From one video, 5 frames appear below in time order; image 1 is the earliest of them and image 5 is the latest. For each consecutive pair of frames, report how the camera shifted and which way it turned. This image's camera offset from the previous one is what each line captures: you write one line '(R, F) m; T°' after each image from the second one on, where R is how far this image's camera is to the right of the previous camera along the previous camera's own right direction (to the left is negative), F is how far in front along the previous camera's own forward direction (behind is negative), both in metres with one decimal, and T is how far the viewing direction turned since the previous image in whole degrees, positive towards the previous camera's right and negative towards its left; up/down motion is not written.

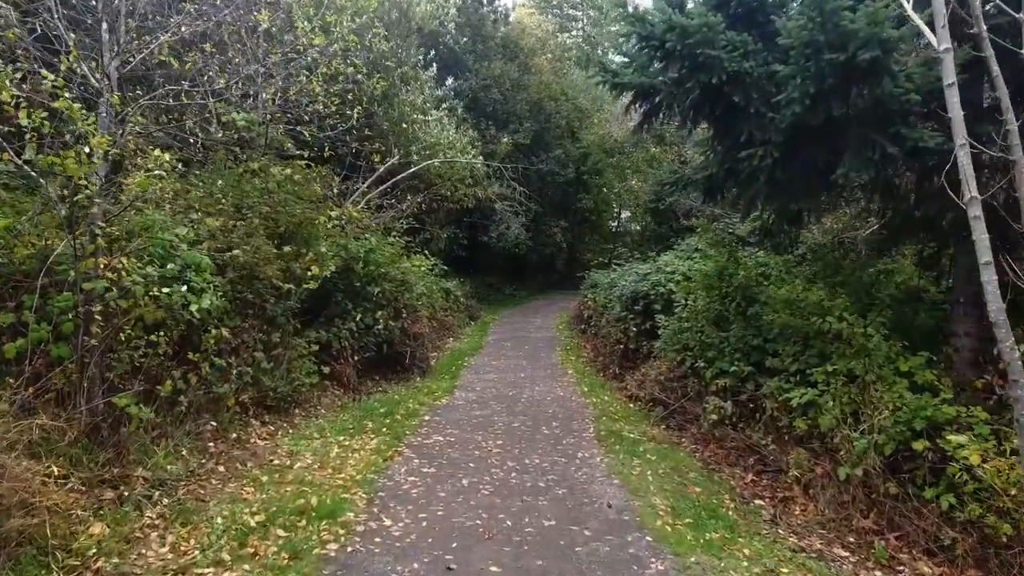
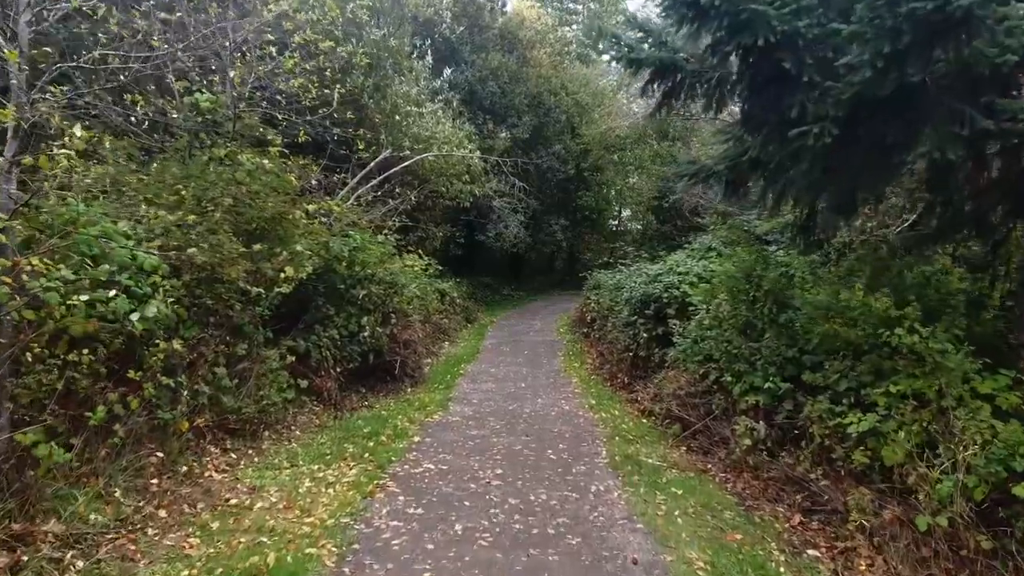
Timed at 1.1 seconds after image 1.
(0.0, +1.0) m; 0°
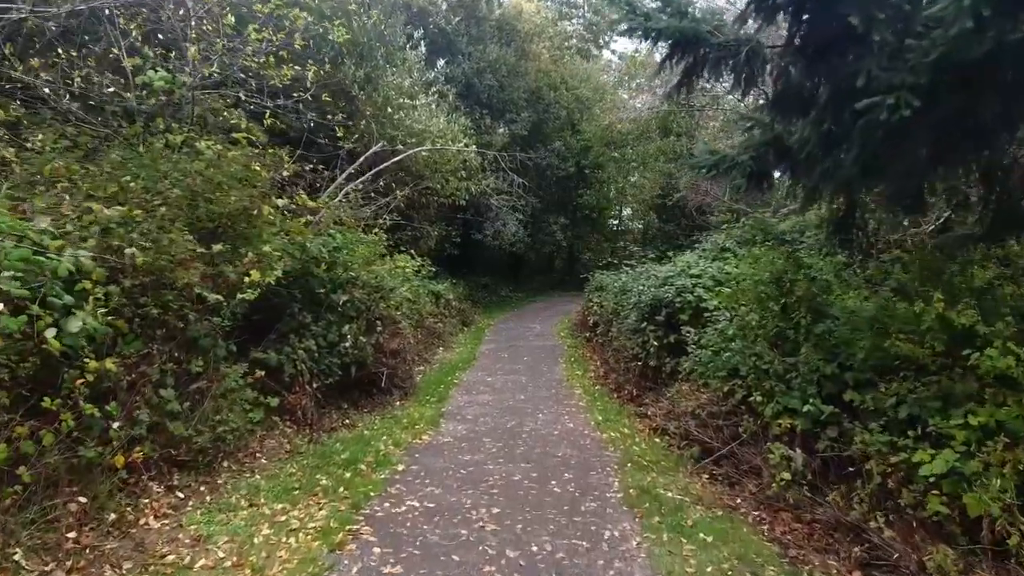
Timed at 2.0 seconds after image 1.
(0.0, +1.0) m; 0°
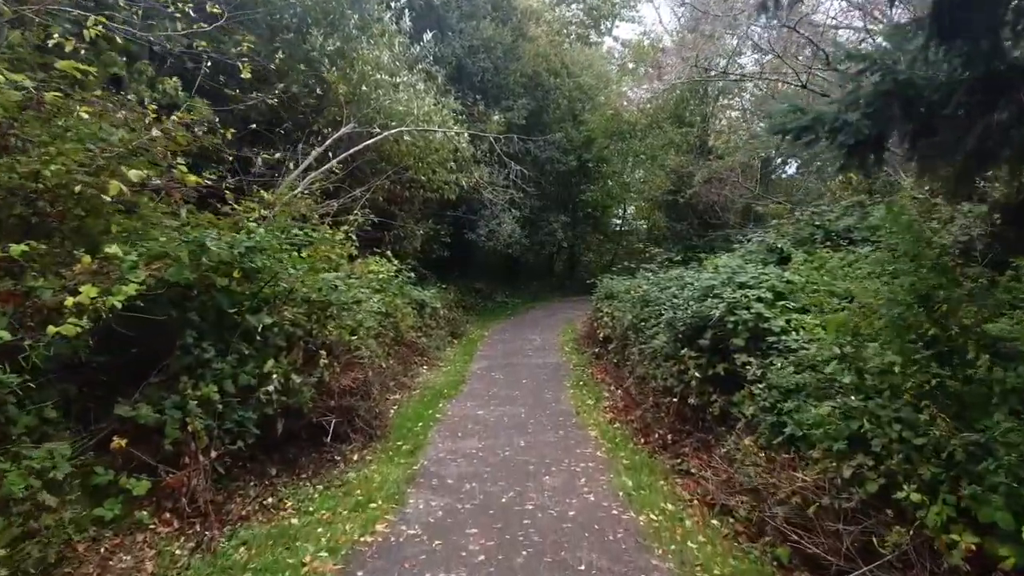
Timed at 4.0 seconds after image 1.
(0.0, +2.6) m; 0°
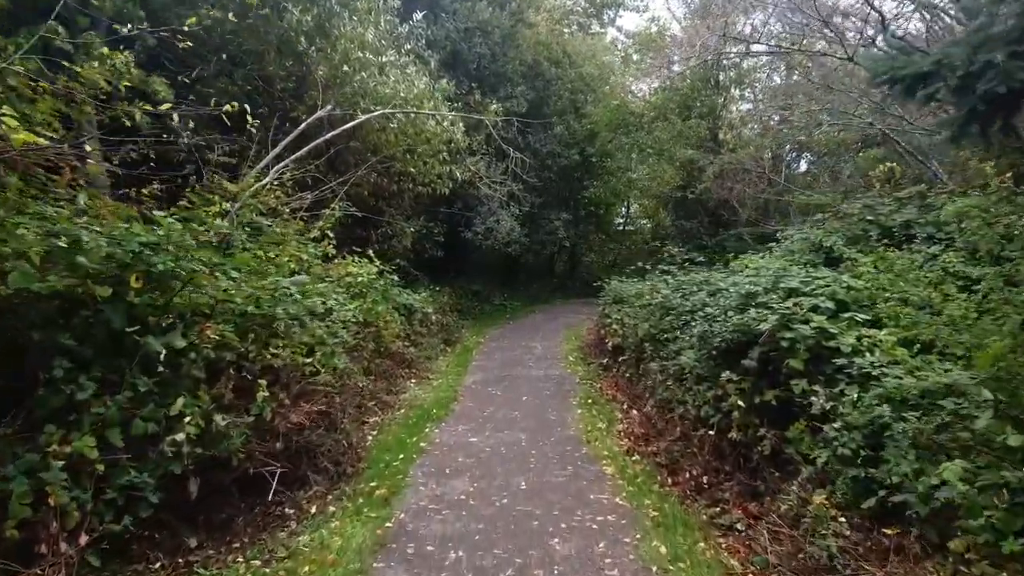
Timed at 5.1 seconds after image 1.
(0.0, +1.6) m; 0°
